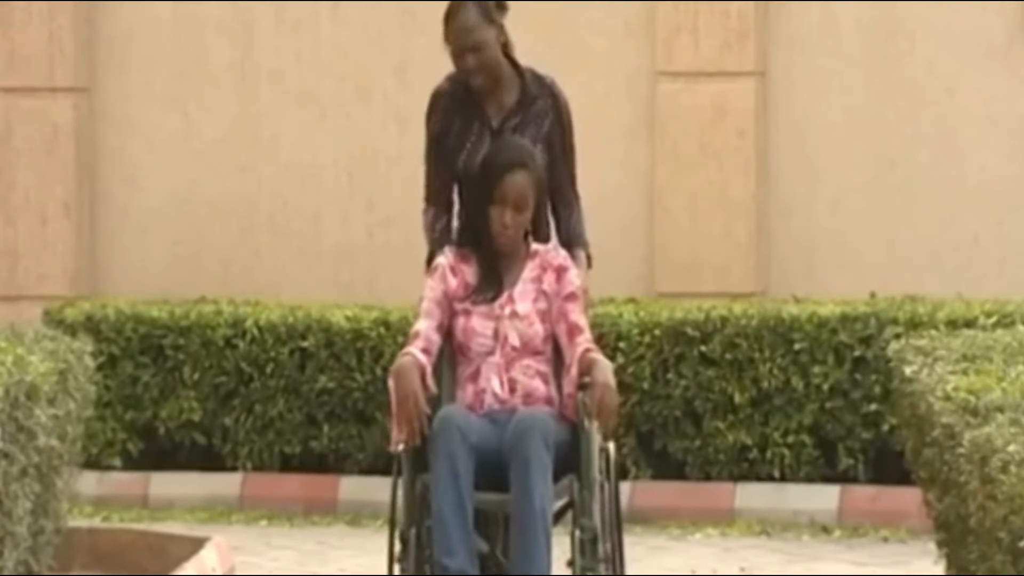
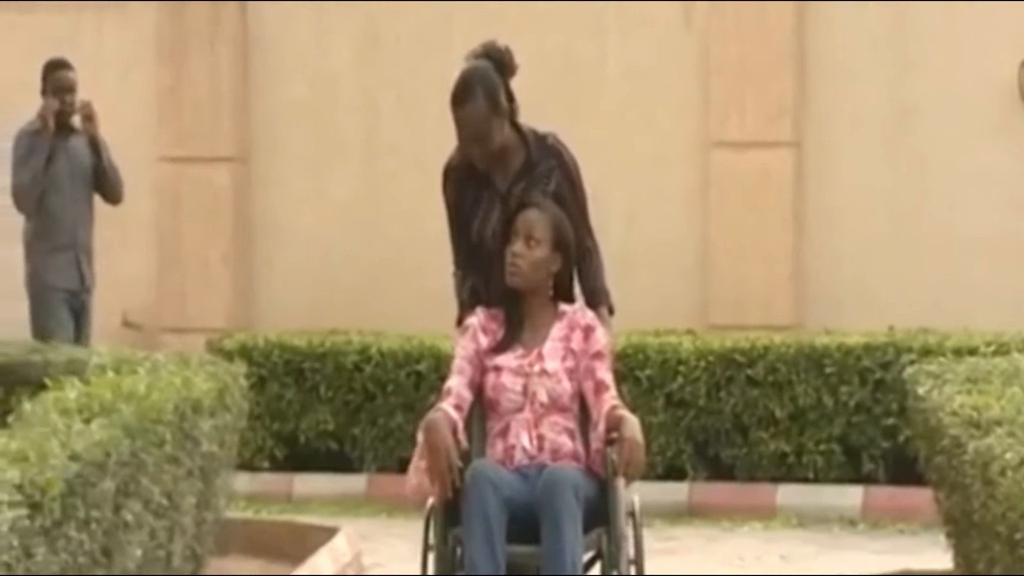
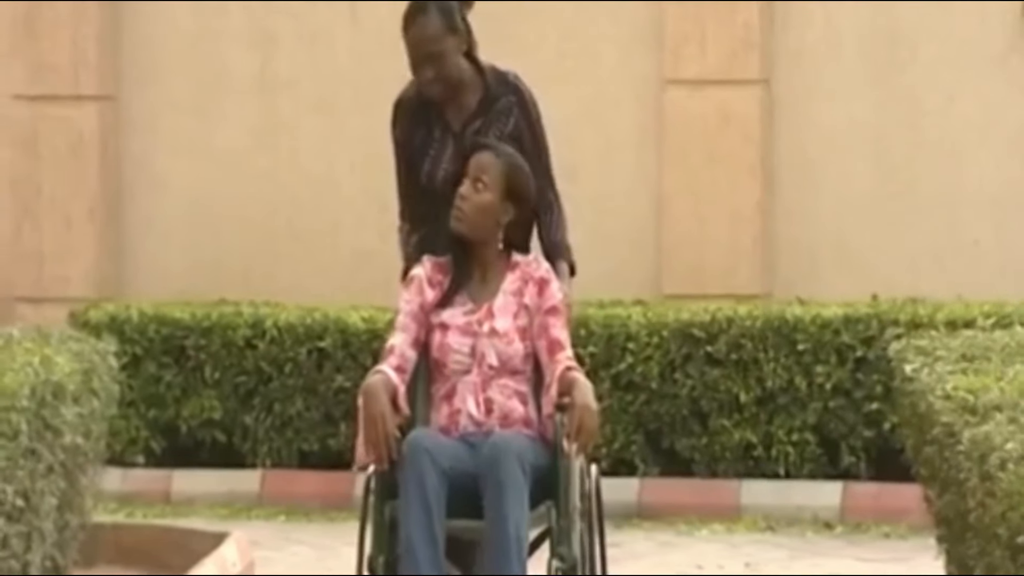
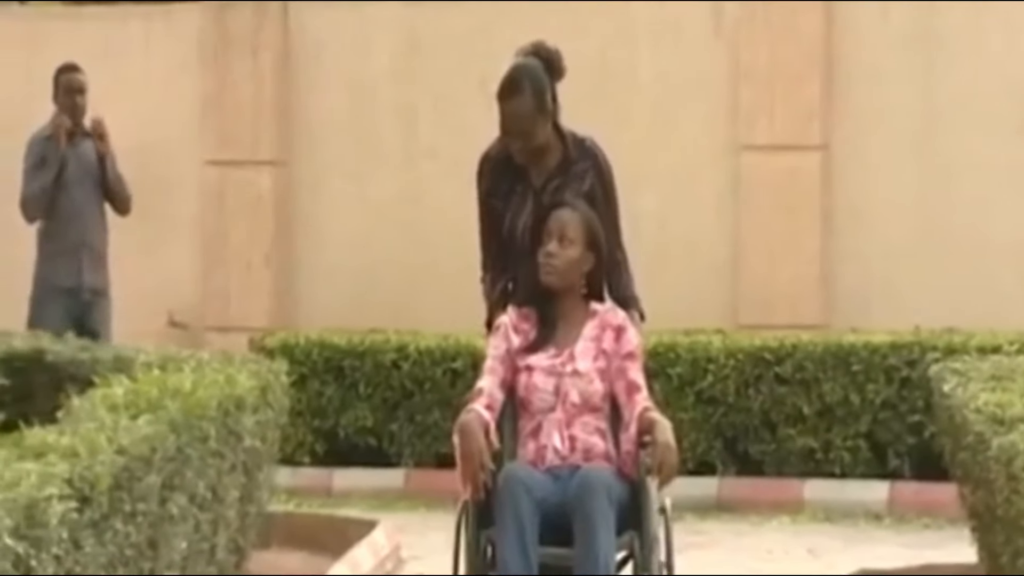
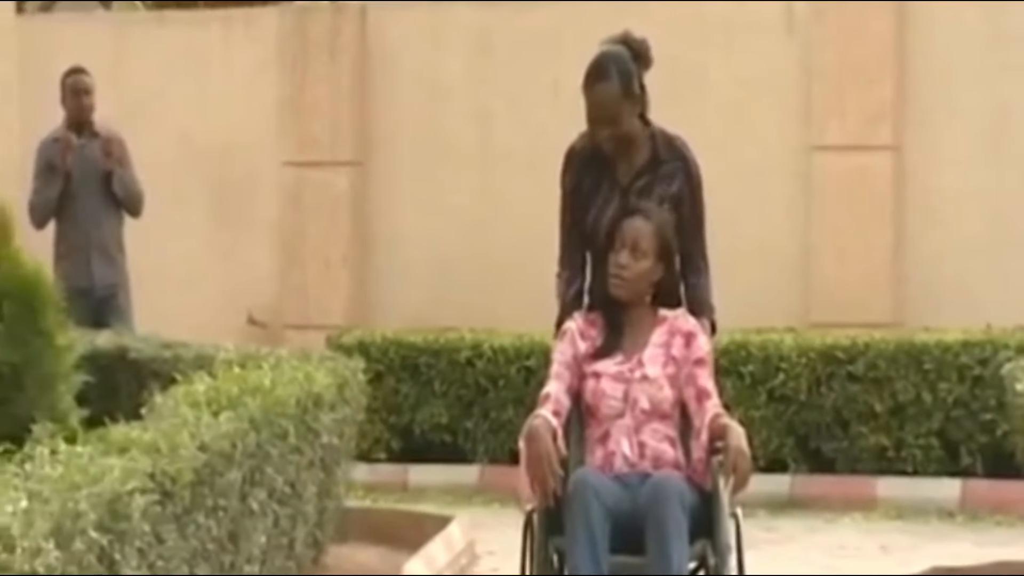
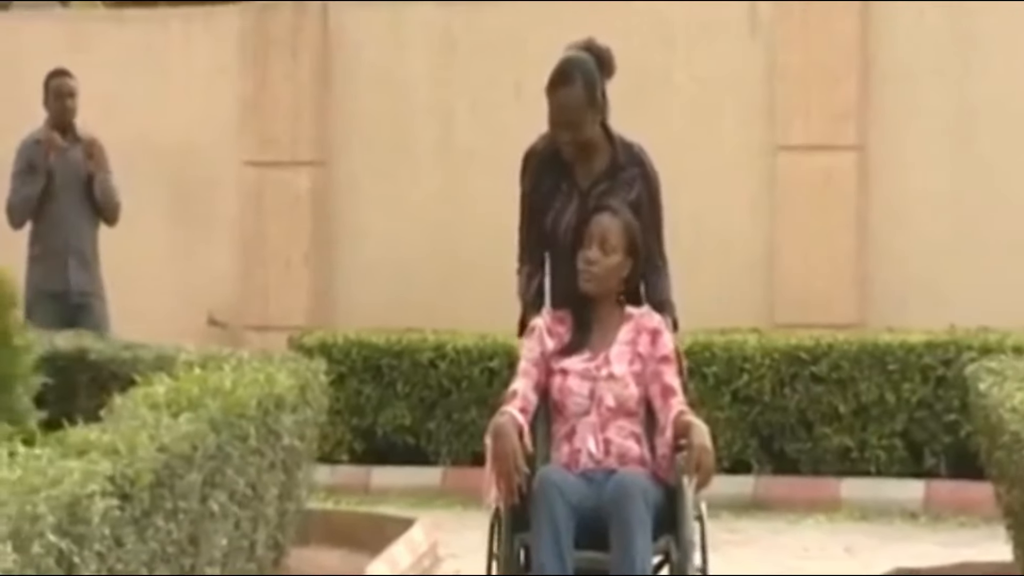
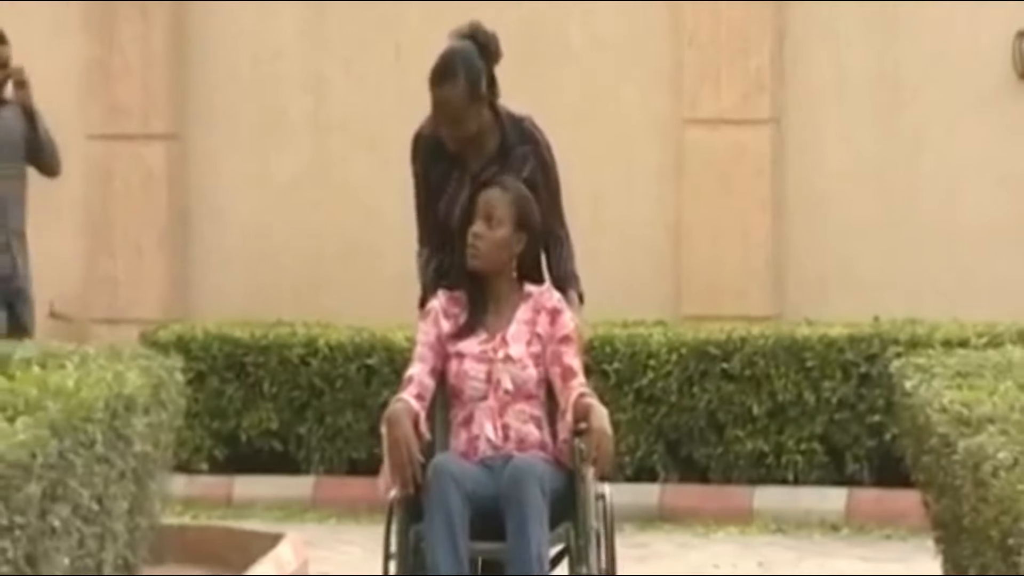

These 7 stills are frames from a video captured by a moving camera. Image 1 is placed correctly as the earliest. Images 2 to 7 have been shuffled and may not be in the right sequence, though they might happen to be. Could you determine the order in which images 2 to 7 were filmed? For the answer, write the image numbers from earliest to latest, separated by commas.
3, 7, 2, 4, 6, 5
